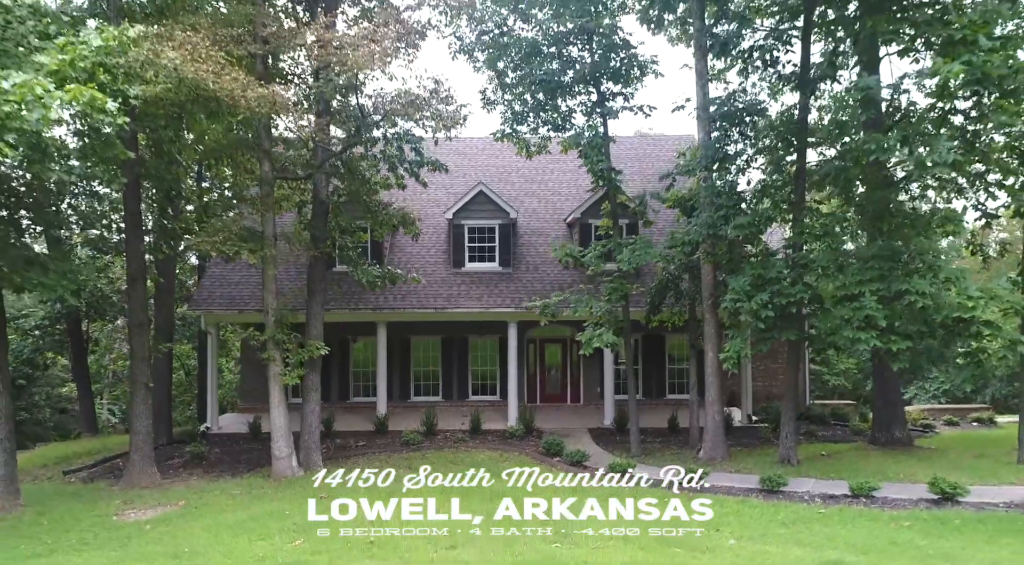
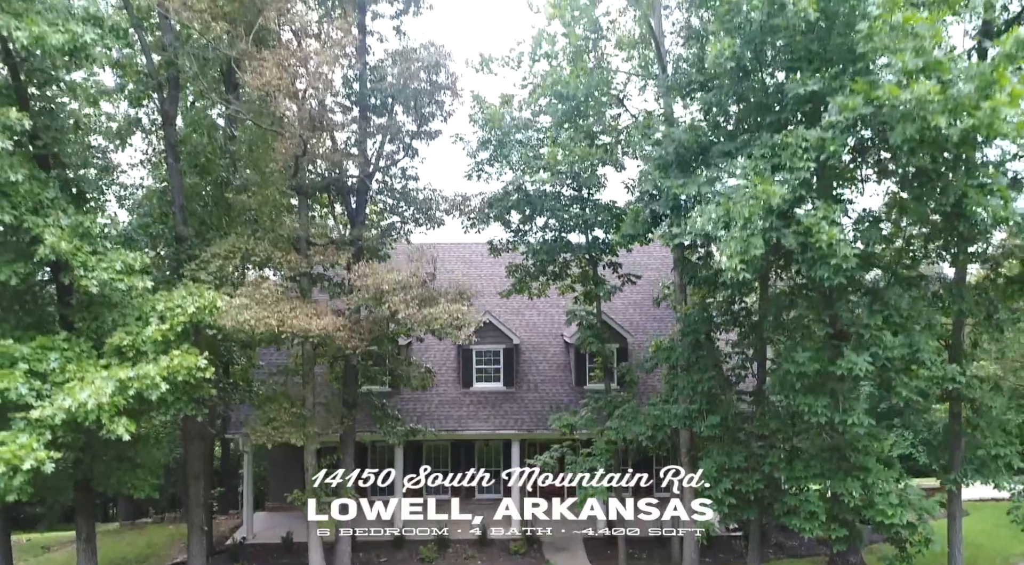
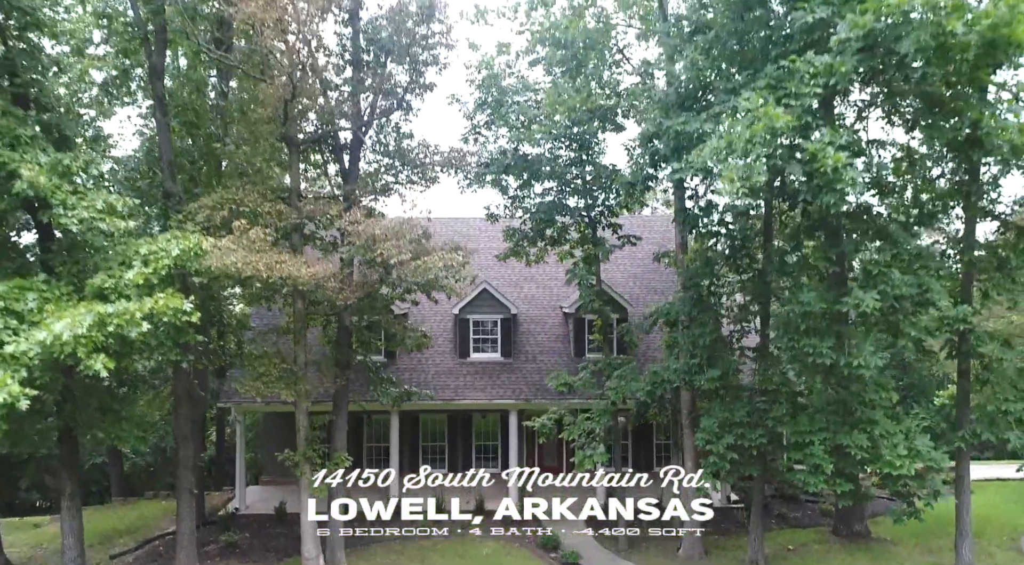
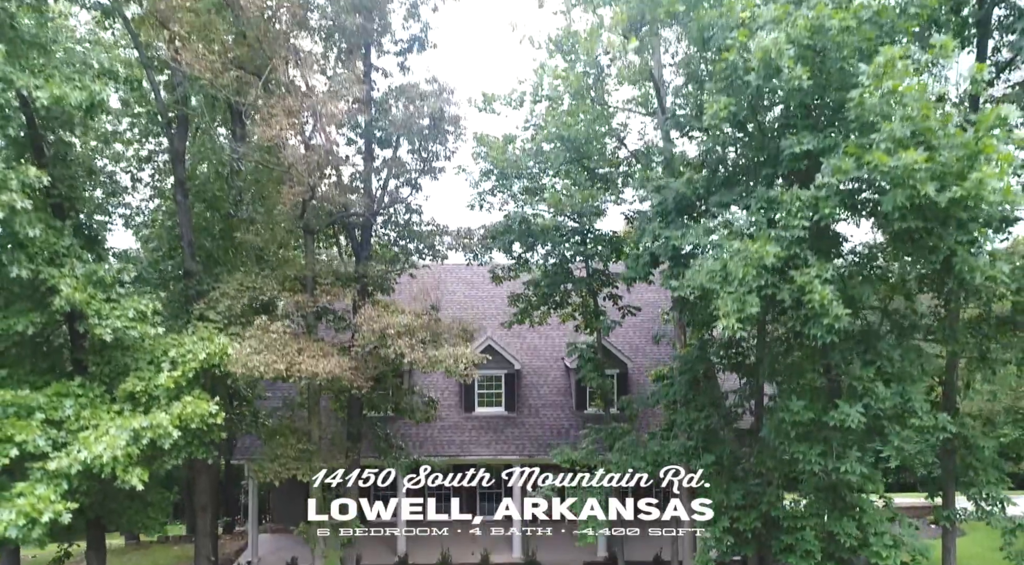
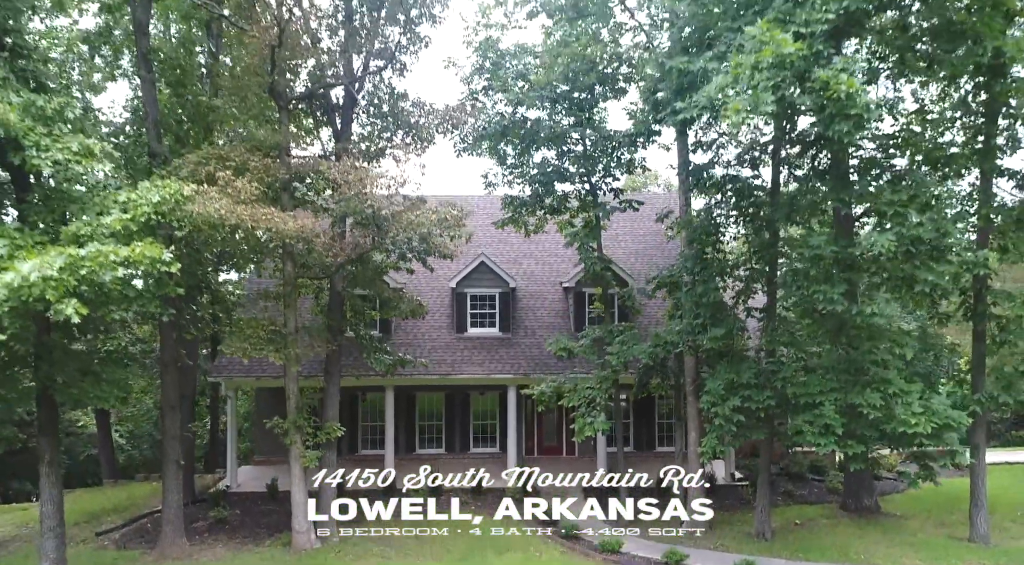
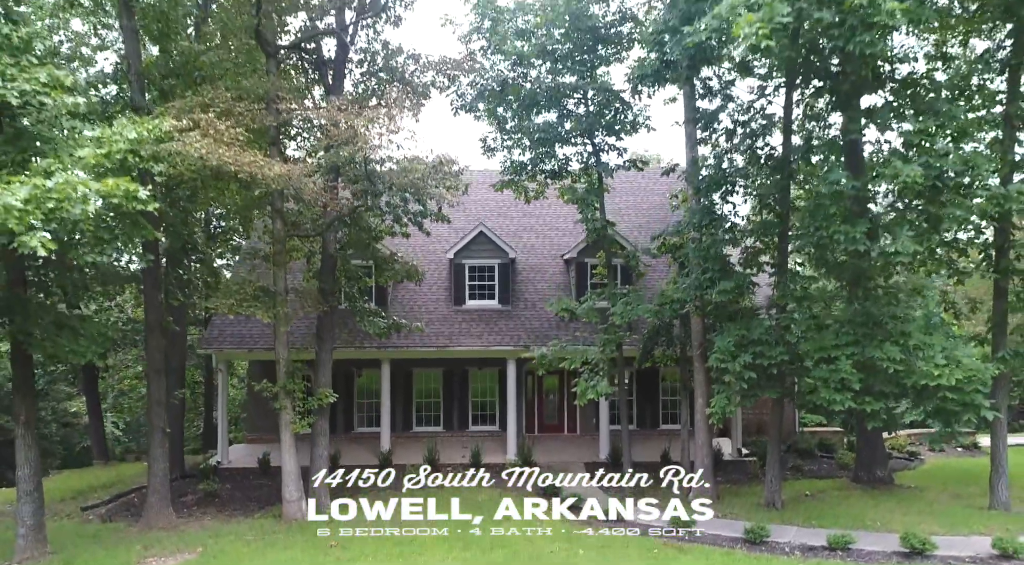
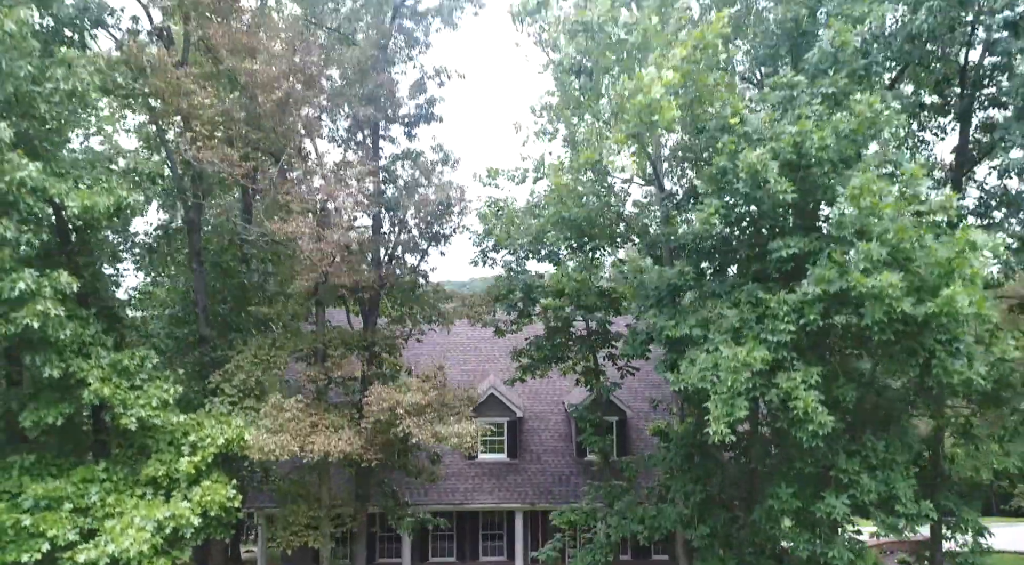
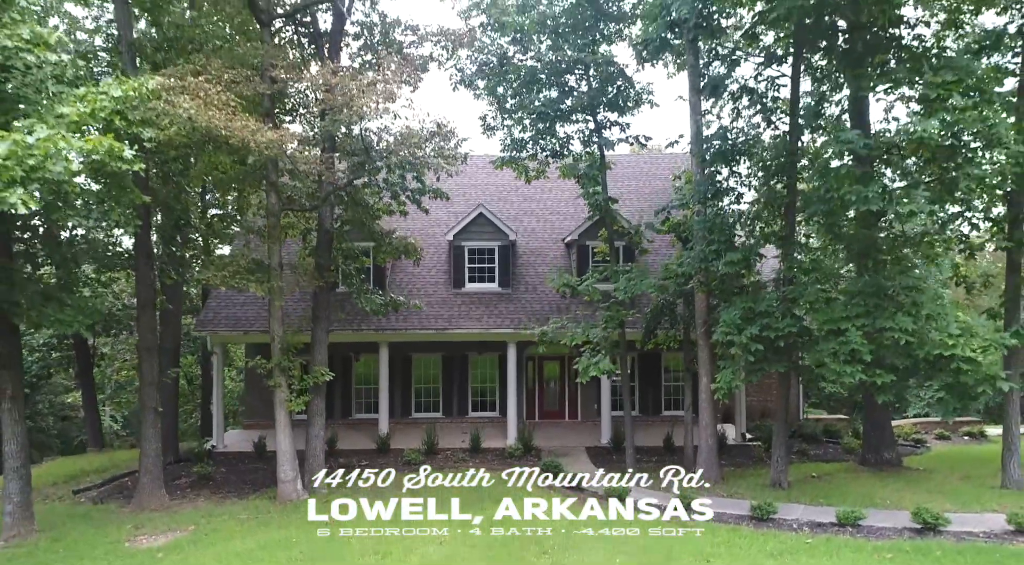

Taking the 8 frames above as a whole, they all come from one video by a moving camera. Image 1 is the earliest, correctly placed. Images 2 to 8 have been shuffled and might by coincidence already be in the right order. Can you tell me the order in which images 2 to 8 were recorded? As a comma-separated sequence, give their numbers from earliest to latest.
8, 6, 5, 3, 2, 4, 7
